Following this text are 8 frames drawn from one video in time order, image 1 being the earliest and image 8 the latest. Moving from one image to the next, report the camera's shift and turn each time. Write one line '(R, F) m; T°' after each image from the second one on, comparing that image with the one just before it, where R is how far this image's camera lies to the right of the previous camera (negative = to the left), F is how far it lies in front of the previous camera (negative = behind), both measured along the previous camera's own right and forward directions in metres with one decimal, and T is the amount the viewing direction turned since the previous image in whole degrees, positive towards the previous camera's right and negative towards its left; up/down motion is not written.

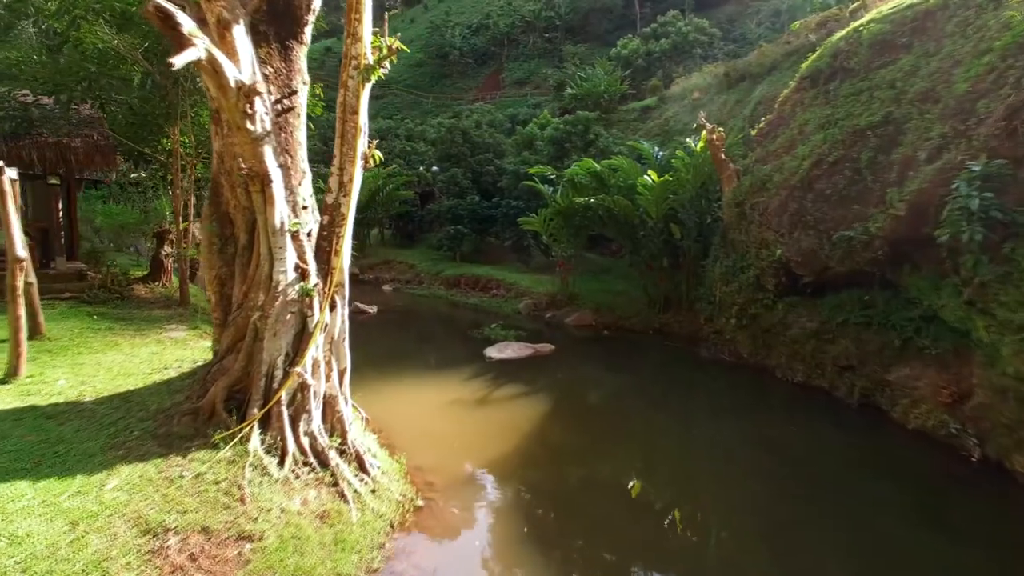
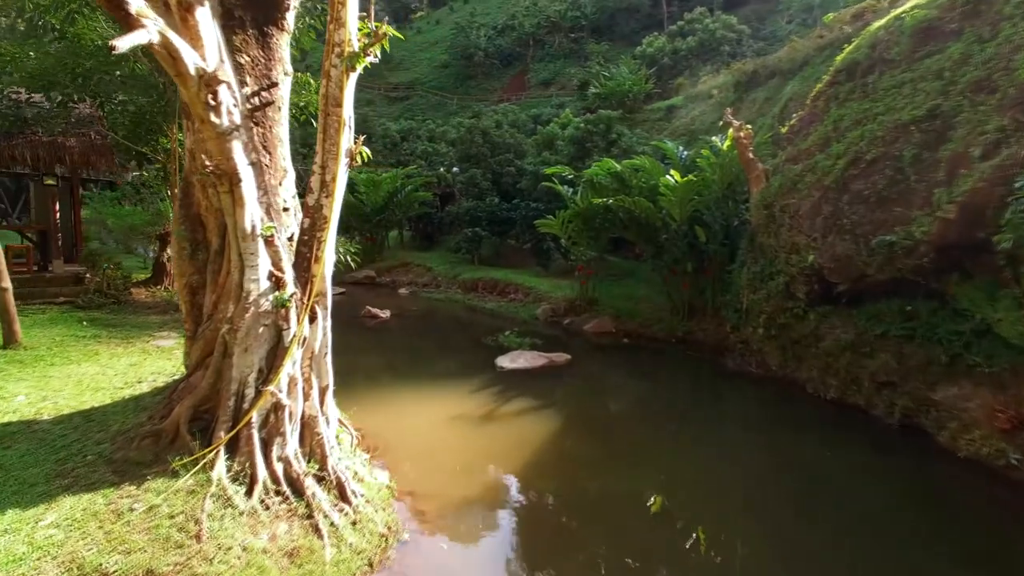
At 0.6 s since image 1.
(+0.2, +0.5) m; -2°
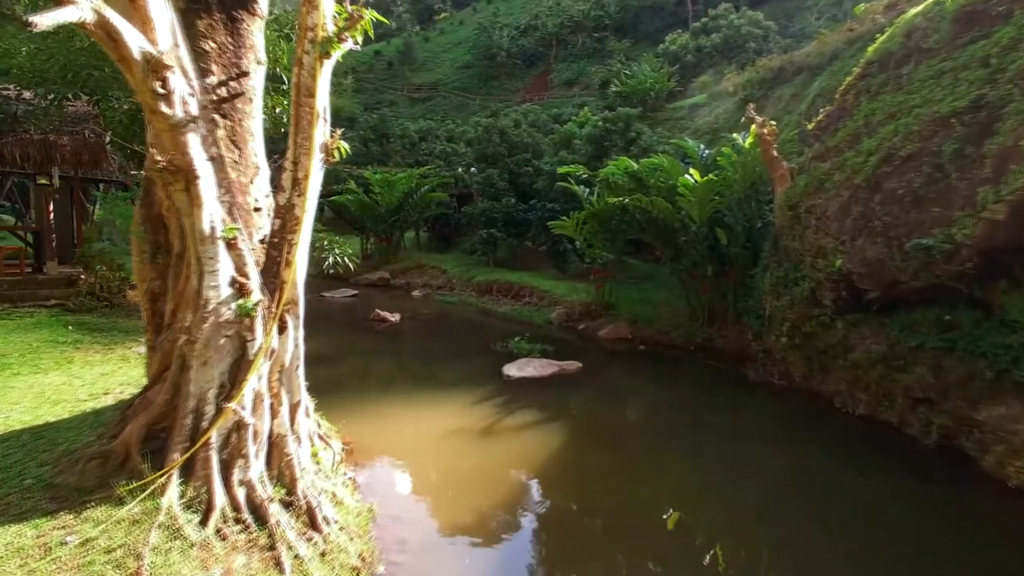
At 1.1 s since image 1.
(+0.2, +0.4) m; -2°
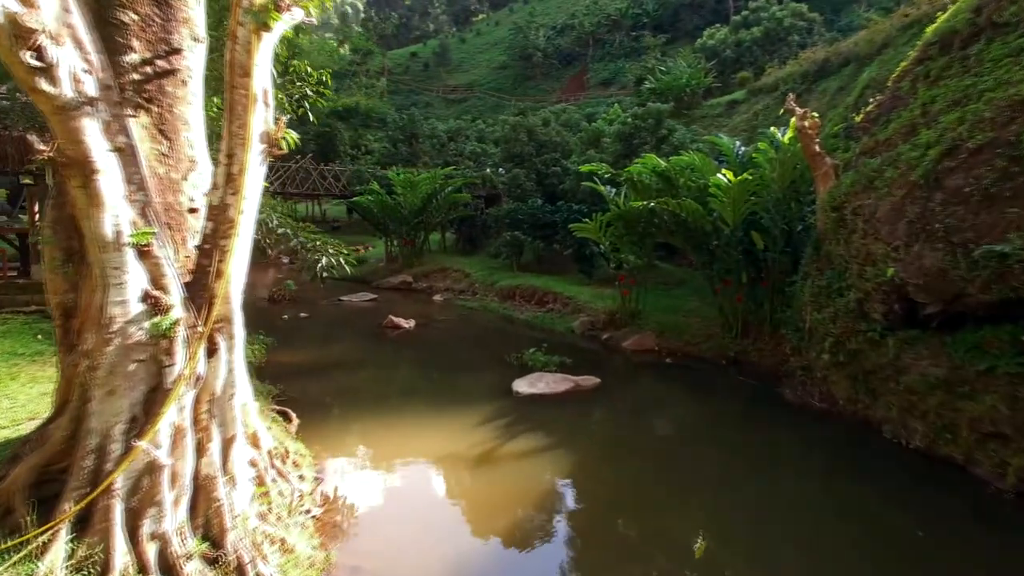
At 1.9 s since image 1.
(+0.3, +0.7) m; -3°
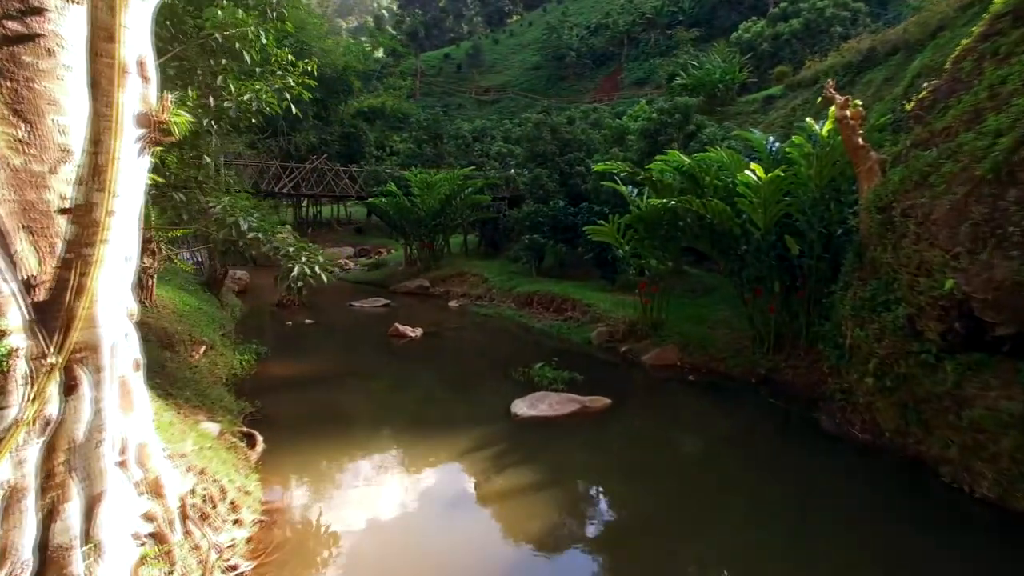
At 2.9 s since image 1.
(+0.4, +0.8) m; -3°
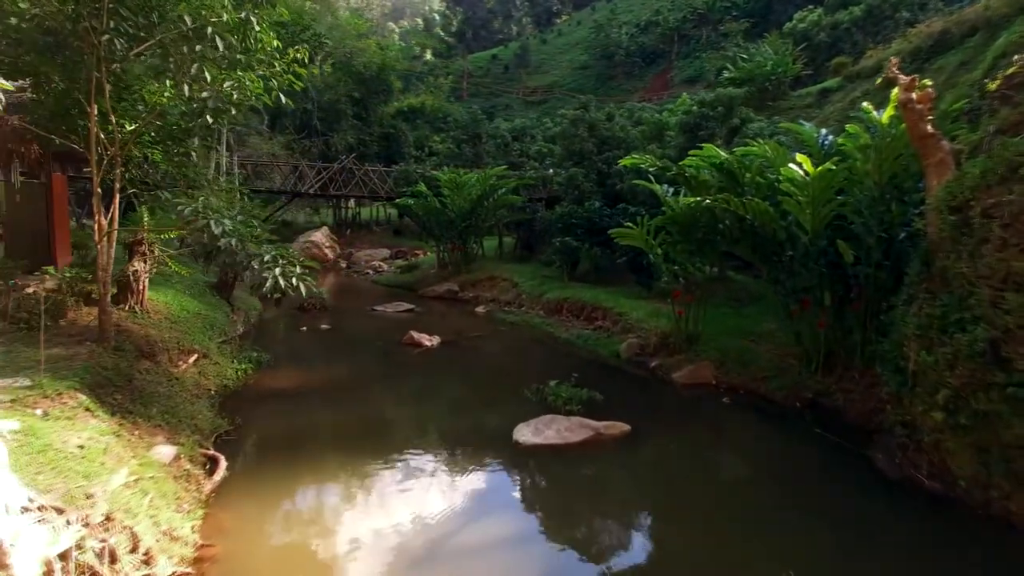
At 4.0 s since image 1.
(+0.4, +0.8) m; -4°
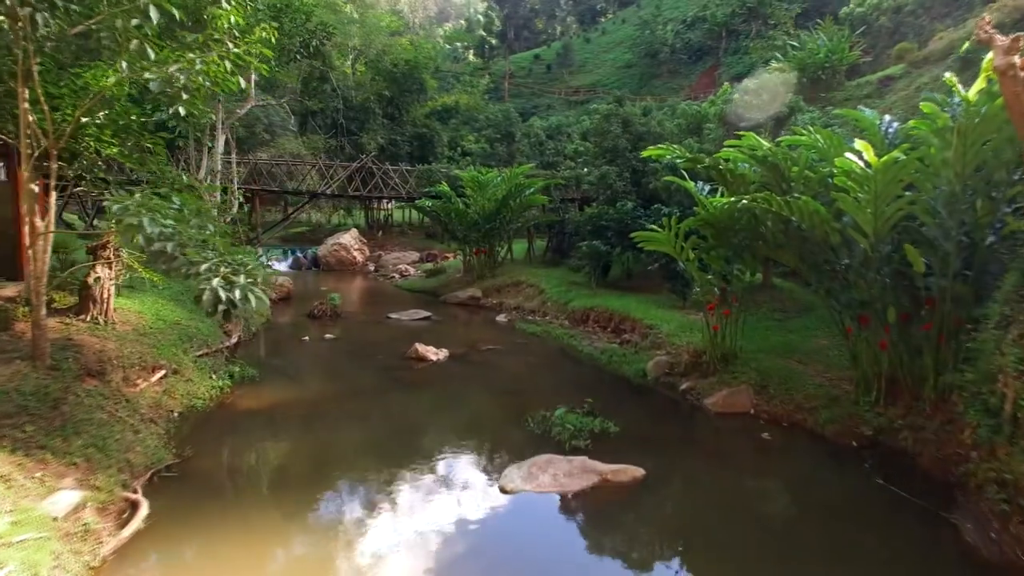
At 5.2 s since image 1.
(+0.4, +1.1) m; -4°
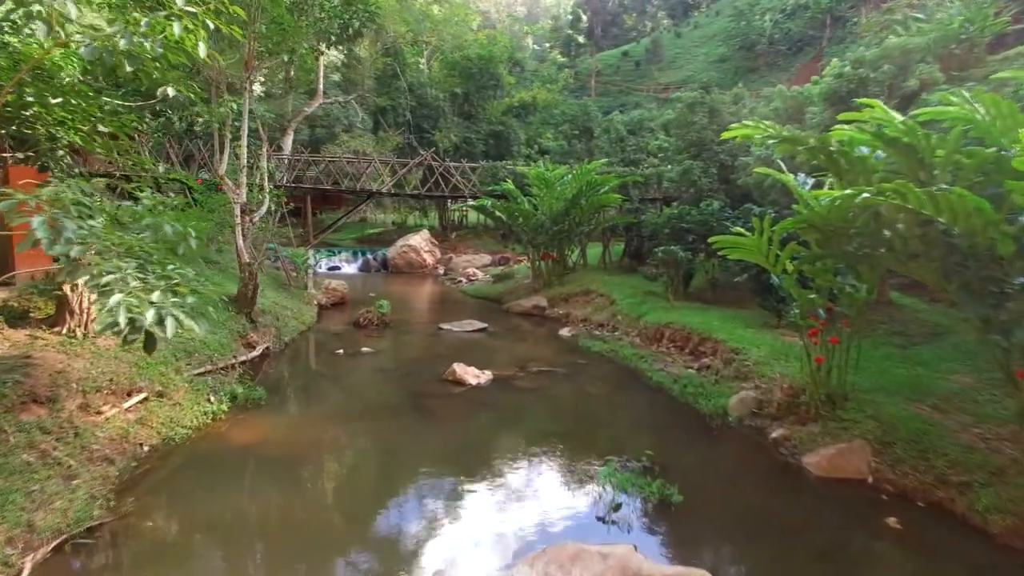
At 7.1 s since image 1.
(+0.4, +1.5) m; -8°
